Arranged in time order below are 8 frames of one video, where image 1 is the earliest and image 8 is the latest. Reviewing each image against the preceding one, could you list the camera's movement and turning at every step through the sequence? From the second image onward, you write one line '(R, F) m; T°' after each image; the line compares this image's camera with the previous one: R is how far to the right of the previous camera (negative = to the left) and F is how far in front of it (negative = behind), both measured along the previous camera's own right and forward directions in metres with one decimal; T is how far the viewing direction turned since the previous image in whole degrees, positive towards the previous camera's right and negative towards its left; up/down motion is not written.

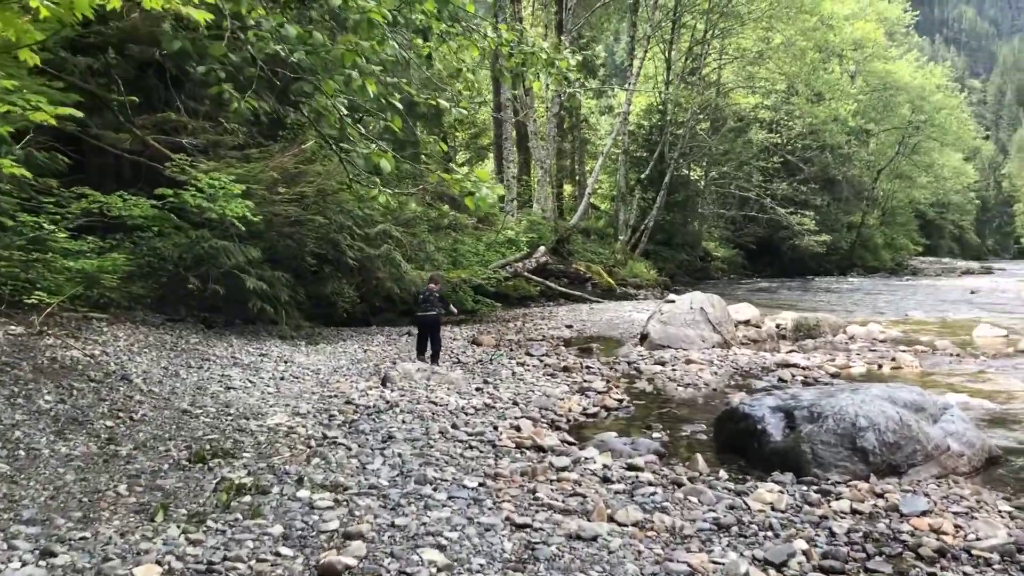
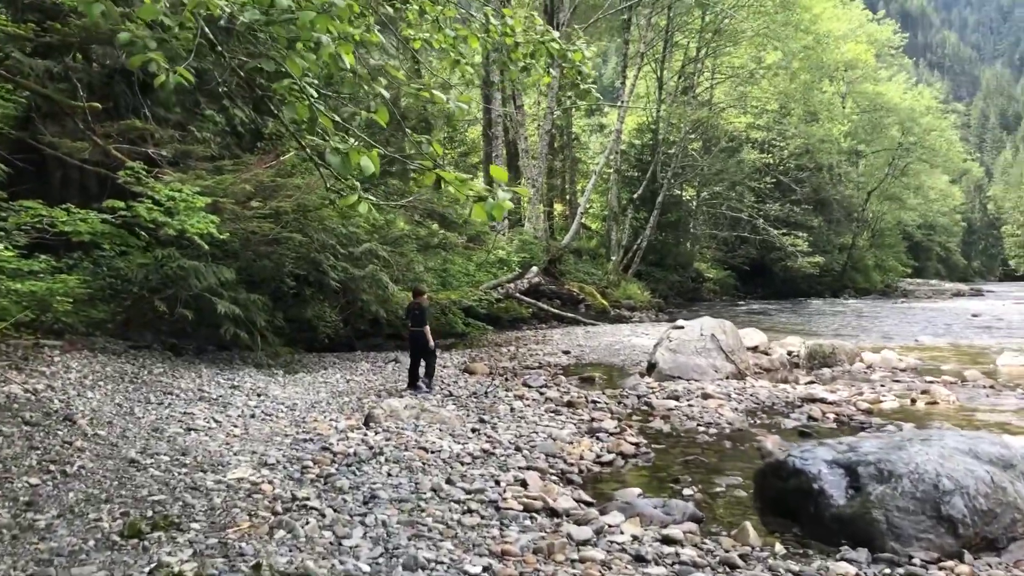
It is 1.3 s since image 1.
(-0.1, +1.0) m; +1°
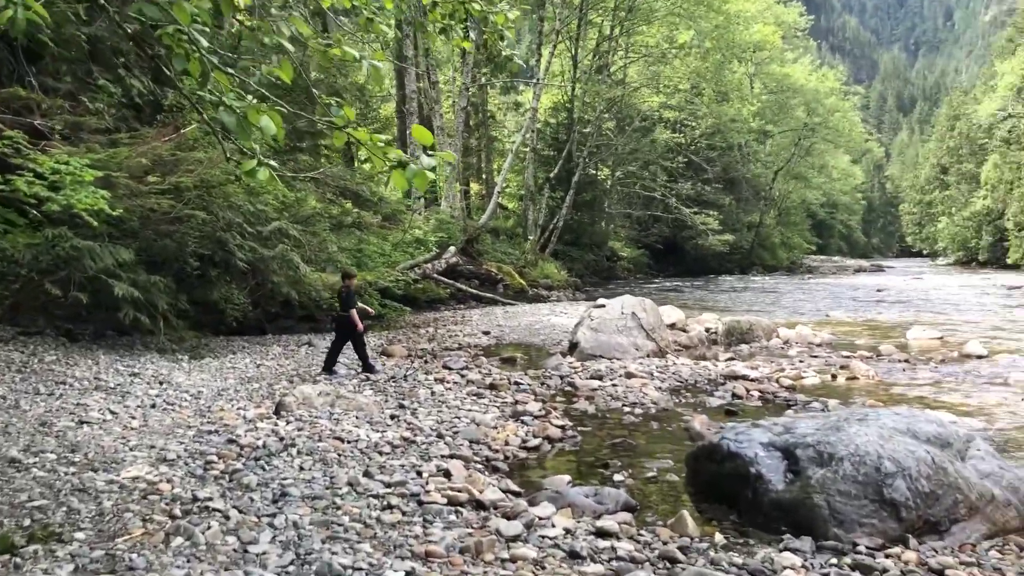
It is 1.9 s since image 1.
(0.0, +0.4) m; +5°
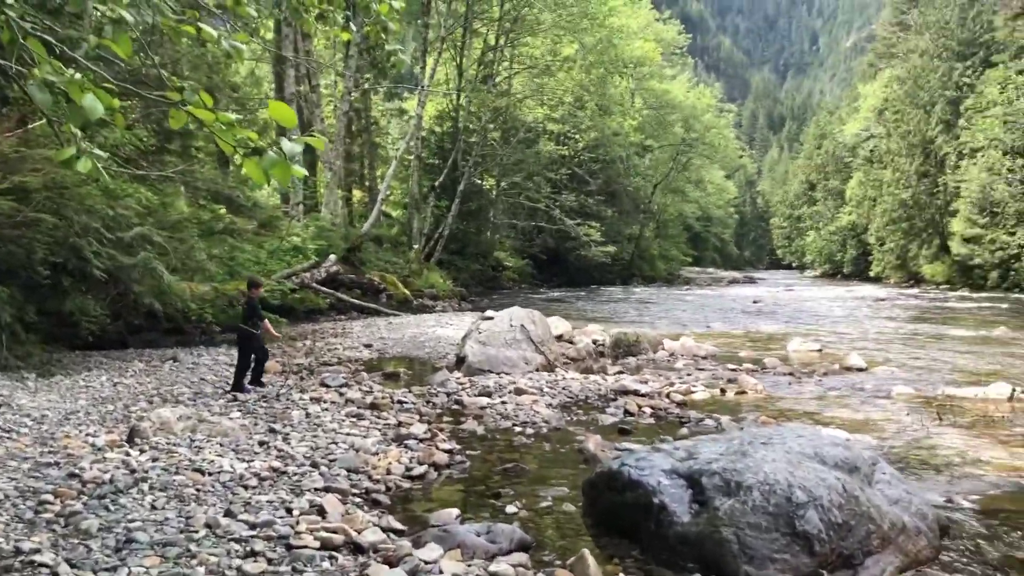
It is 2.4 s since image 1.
(0.0, +0.5) m; +7°
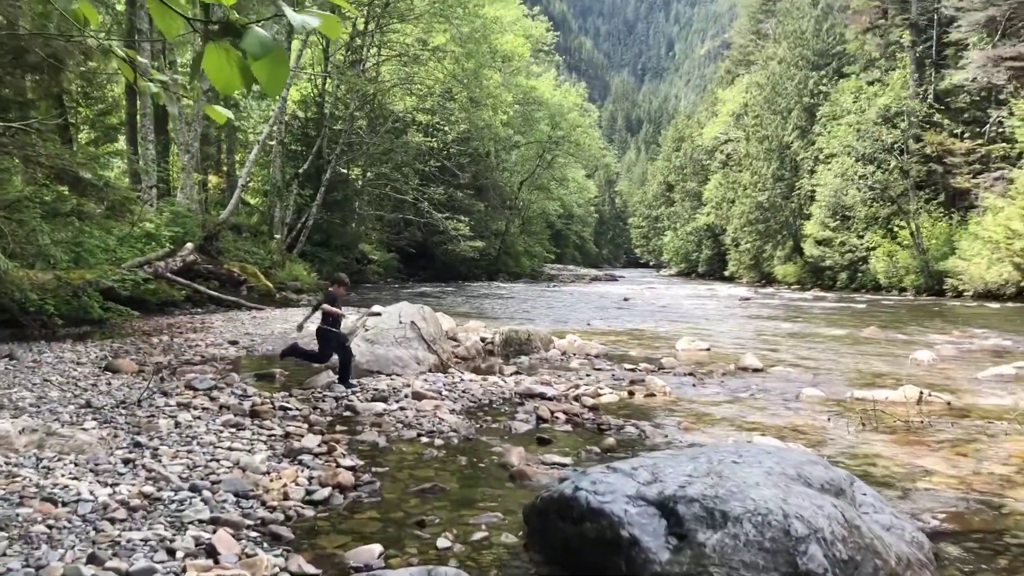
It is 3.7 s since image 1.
(-0.3, +0.8) m; +9°
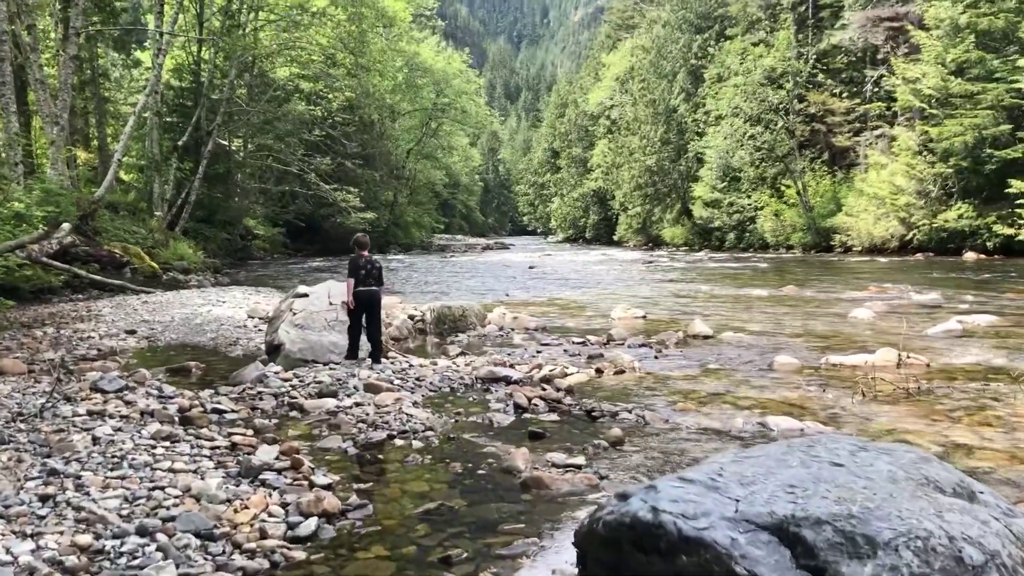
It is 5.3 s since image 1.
(-0.6, +0.9) m; +7°
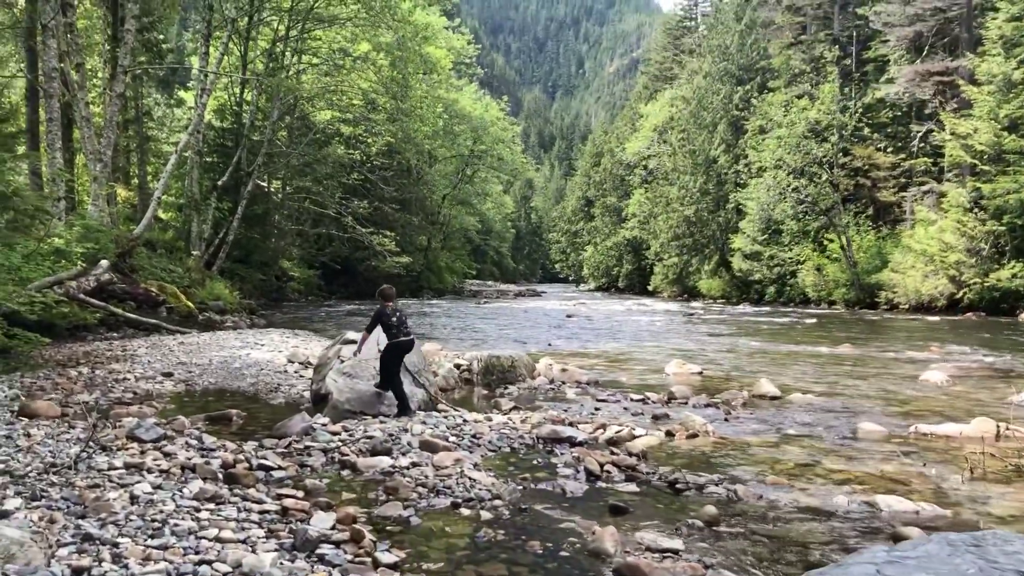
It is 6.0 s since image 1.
(-0.3, +0.5) m; -2°
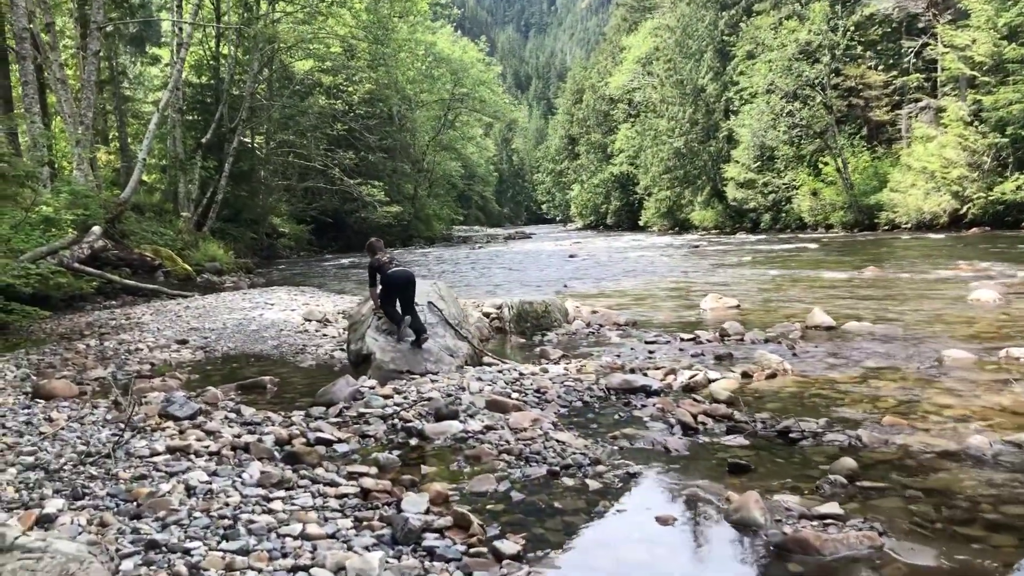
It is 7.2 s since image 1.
(-0.5, +0.7) m; +1°
